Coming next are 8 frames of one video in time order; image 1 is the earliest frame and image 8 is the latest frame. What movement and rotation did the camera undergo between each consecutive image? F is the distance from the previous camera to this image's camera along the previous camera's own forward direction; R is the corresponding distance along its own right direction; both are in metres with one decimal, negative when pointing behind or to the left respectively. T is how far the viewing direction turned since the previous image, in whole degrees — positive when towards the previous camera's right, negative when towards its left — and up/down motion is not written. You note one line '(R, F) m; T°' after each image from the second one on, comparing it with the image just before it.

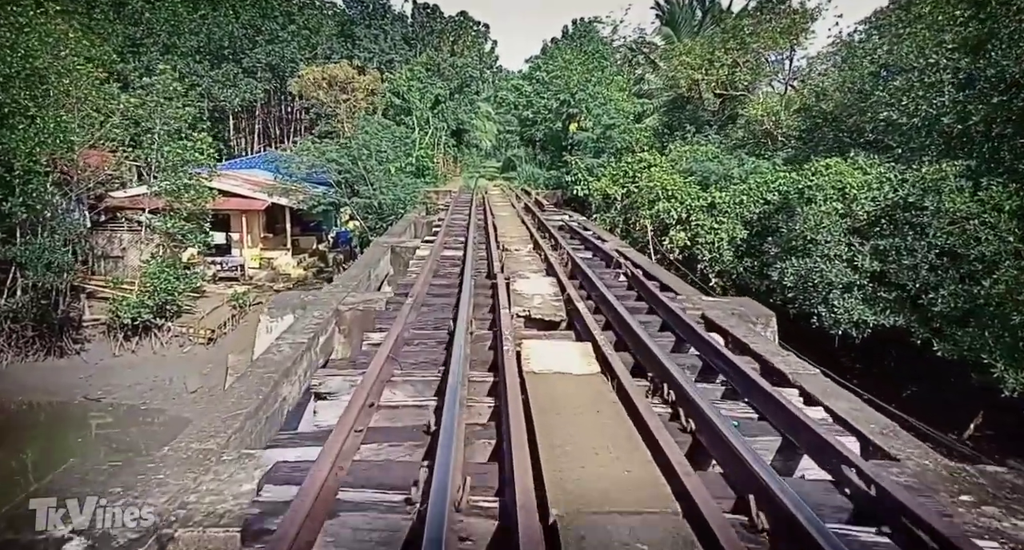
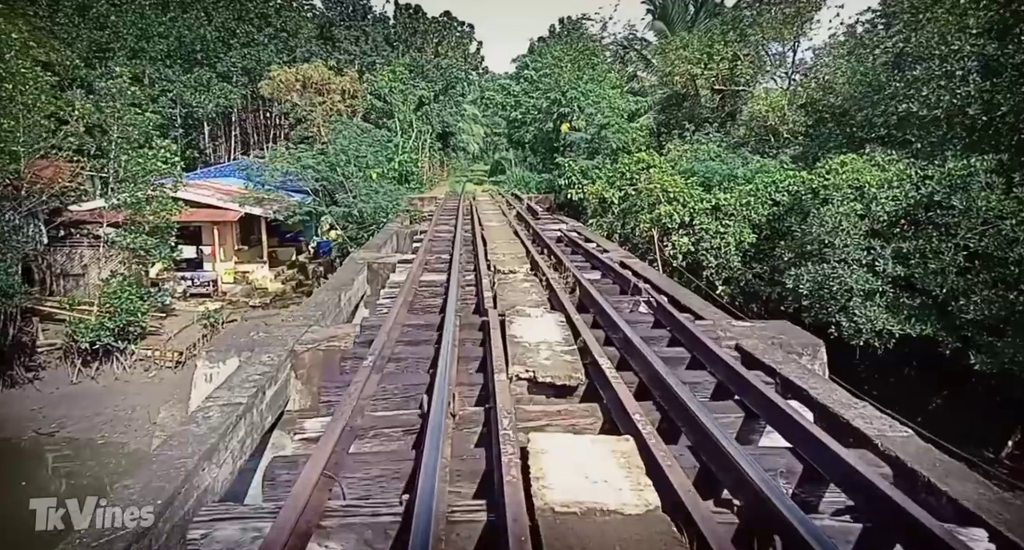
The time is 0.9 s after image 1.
(0.0, +0.9) m; +1°
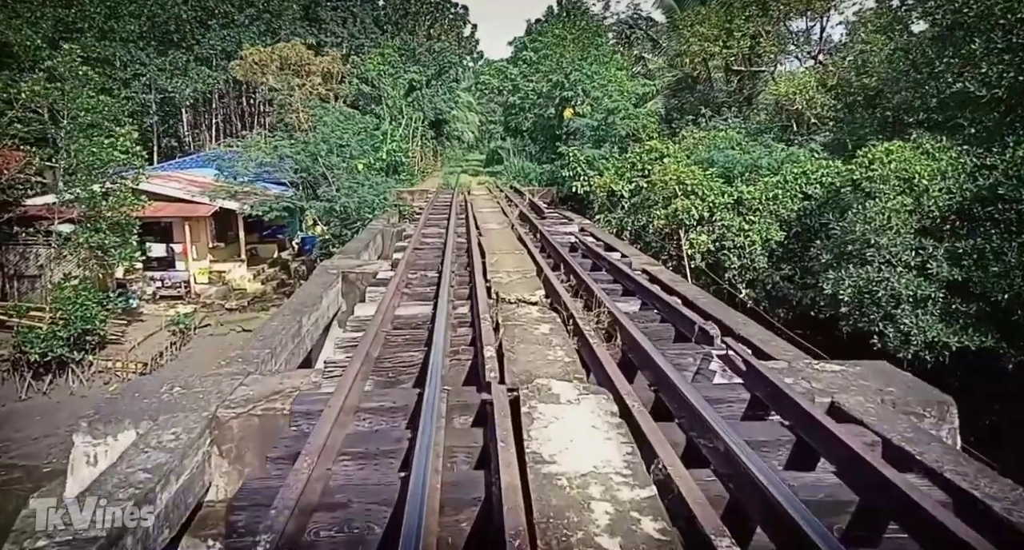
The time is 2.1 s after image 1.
(-0.1, +1.2) m; 0°
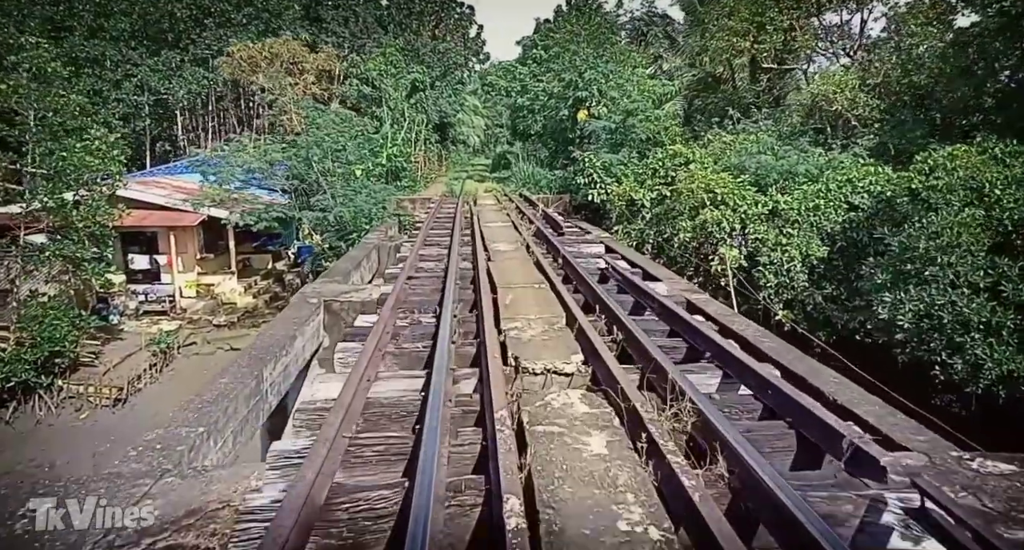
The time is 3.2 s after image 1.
(-0.1, +1.0) m; 0°
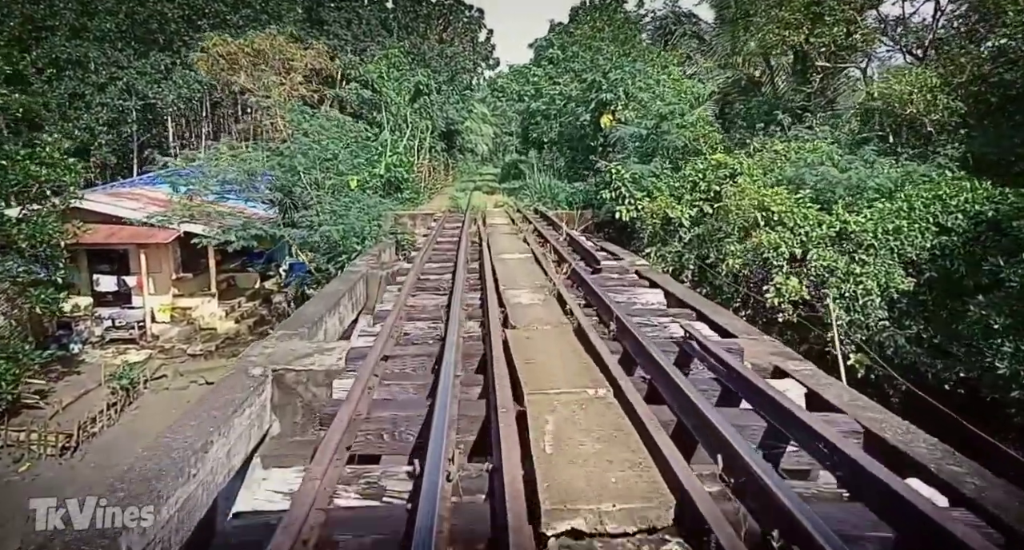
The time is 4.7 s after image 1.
(-0.1, +1.5) m; -1°
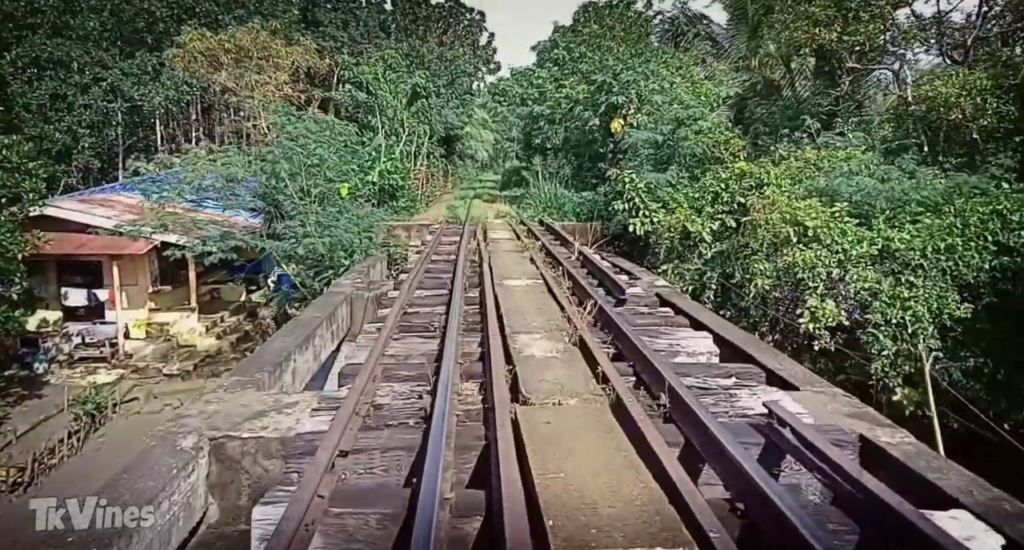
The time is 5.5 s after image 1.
(0.0, +0.8) m; 0°
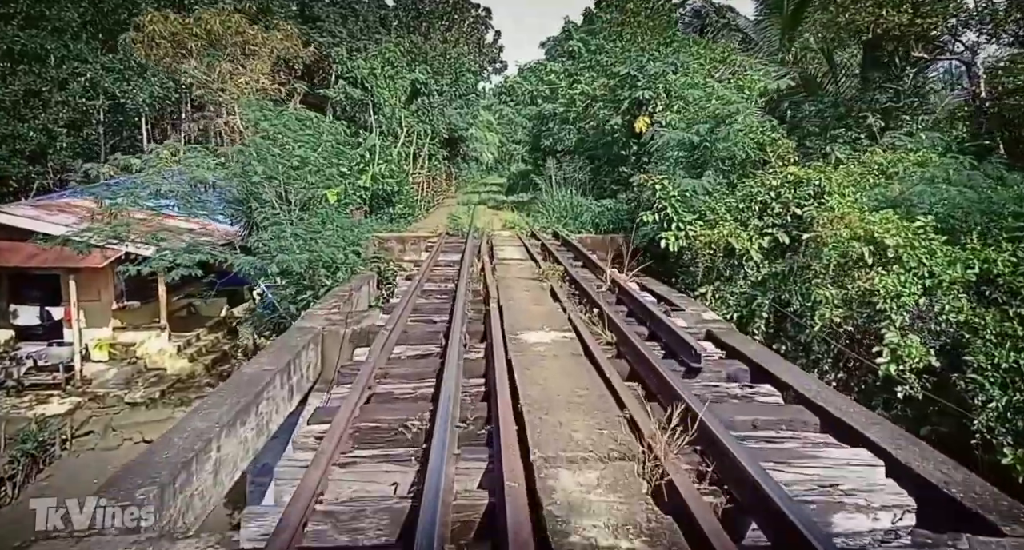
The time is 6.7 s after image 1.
(-0.1, +1.3) m; 0°
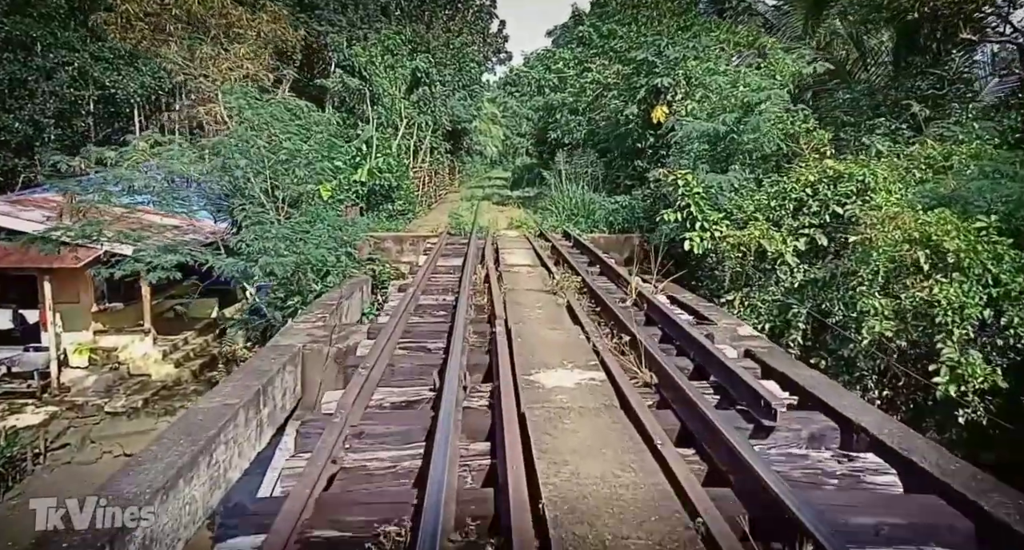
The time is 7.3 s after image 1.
(0.0, +0.7) m; 0°
